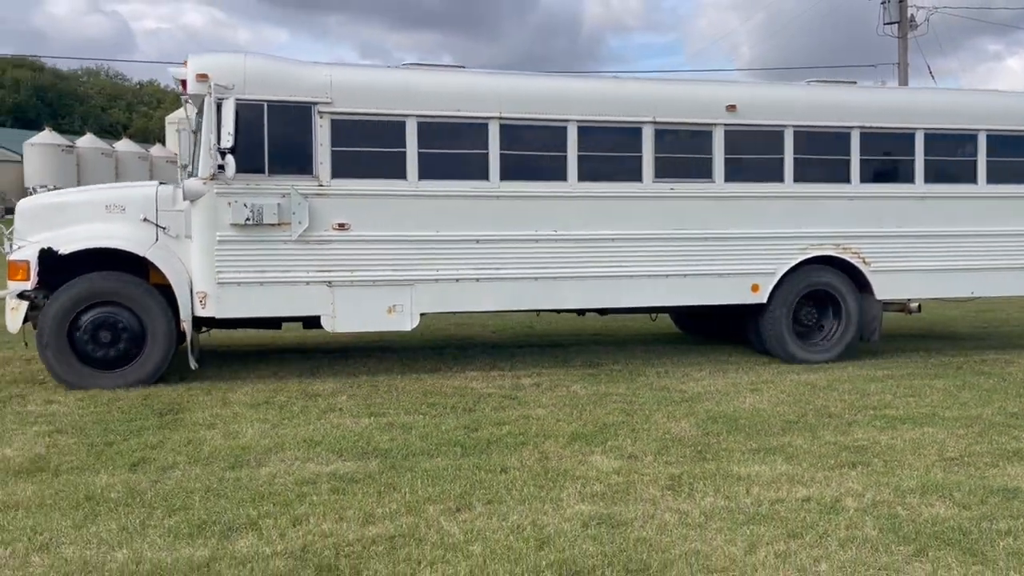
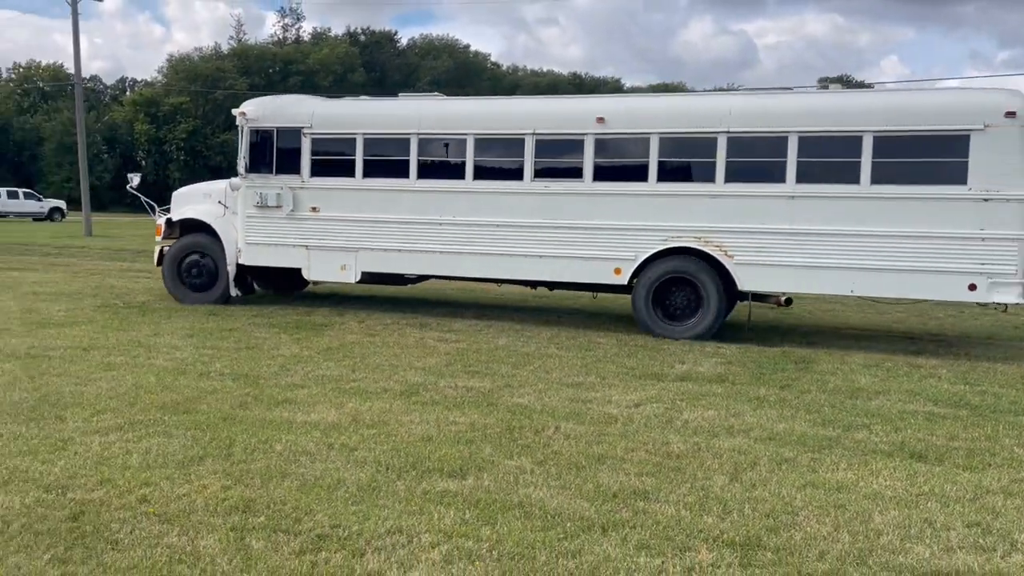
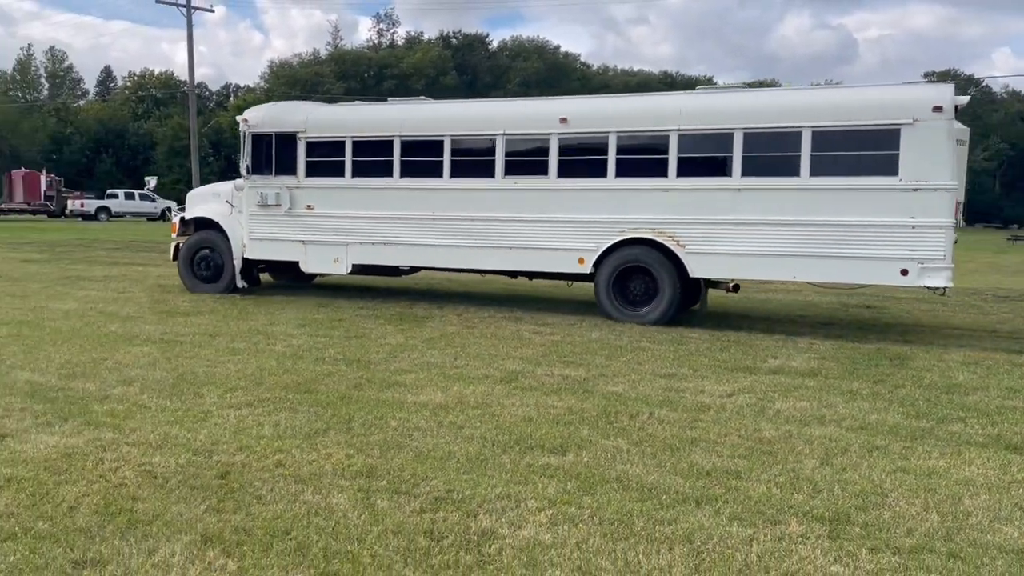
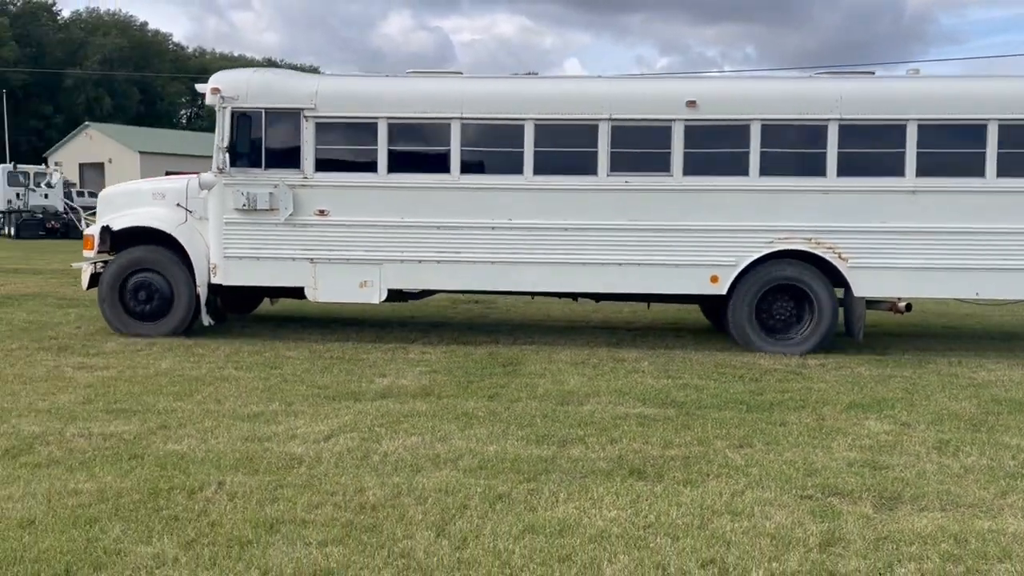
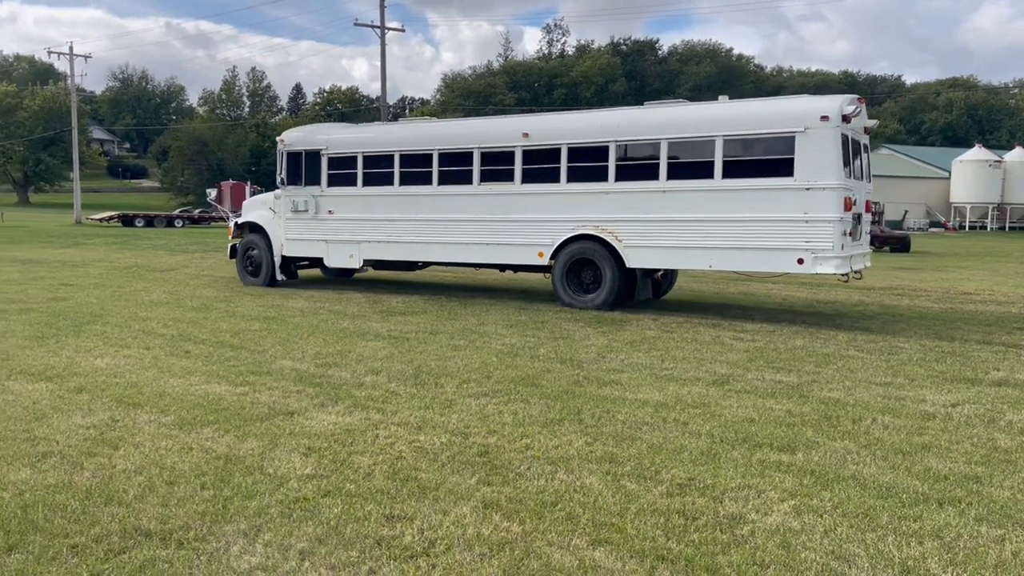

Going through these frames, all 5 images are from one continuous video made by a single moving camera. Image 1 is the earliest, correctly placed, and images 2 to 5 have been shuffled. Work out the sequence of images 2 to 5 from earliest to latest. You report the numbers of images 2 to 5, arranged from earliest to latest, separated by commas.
4, 2, 3, 5
